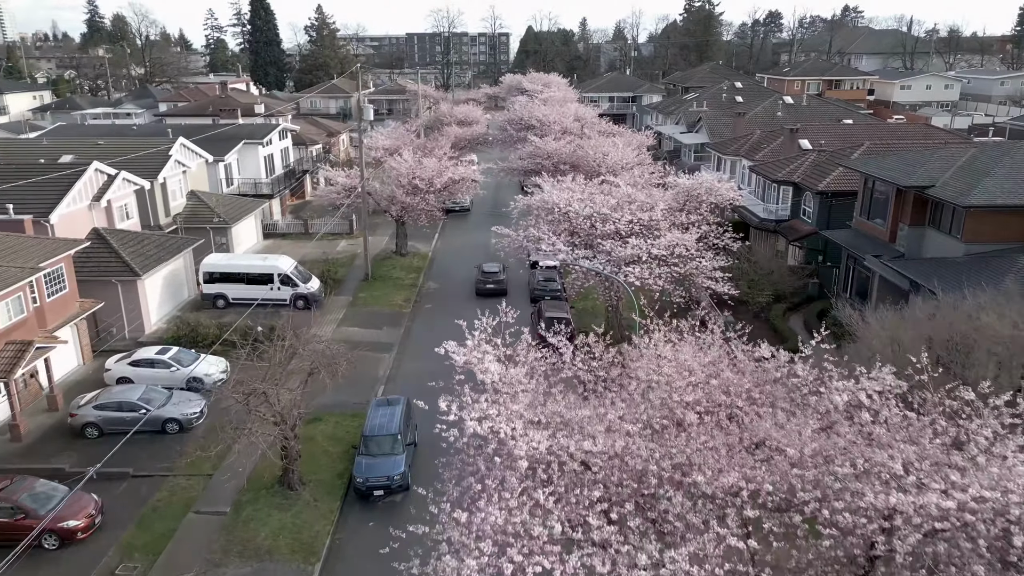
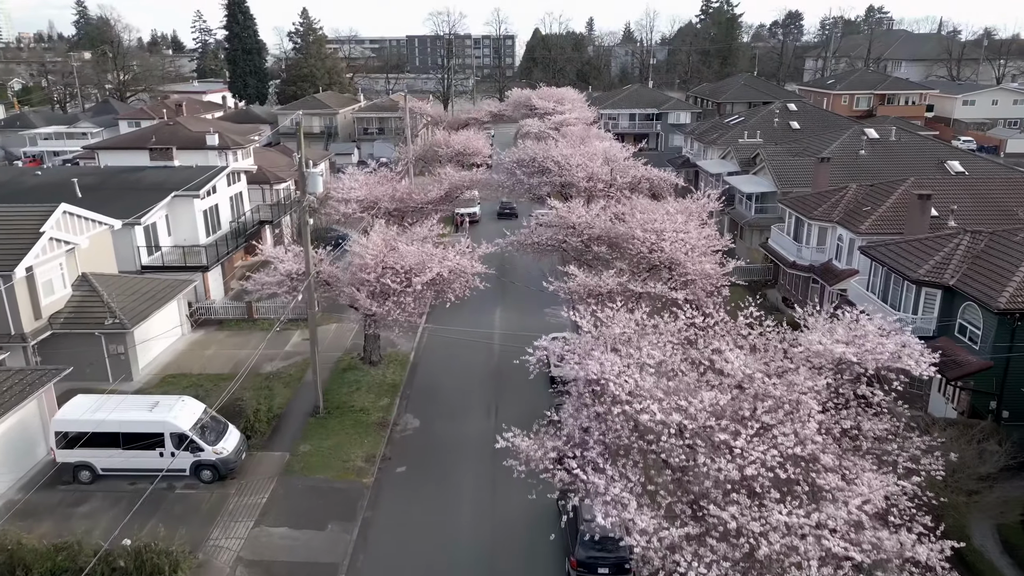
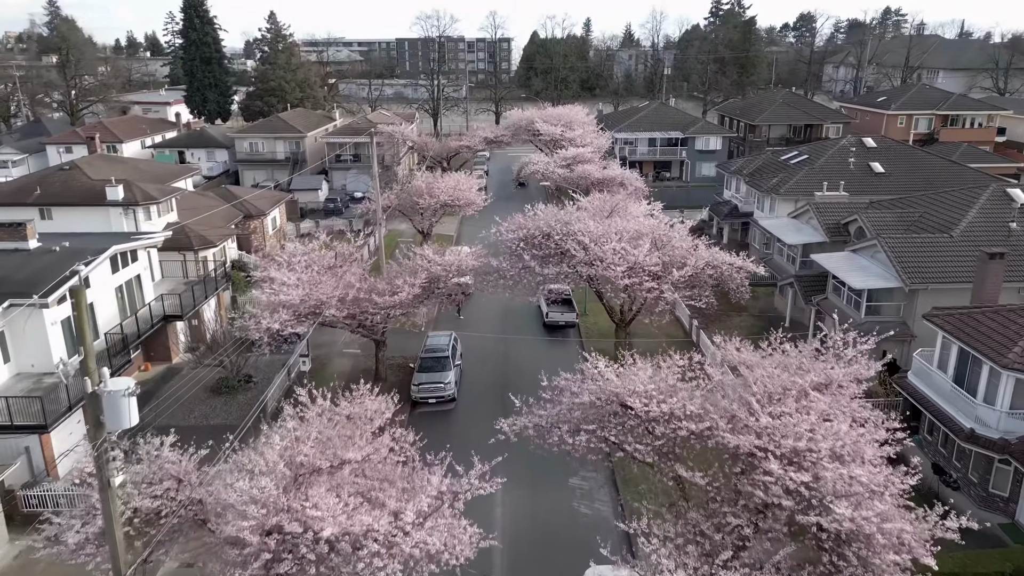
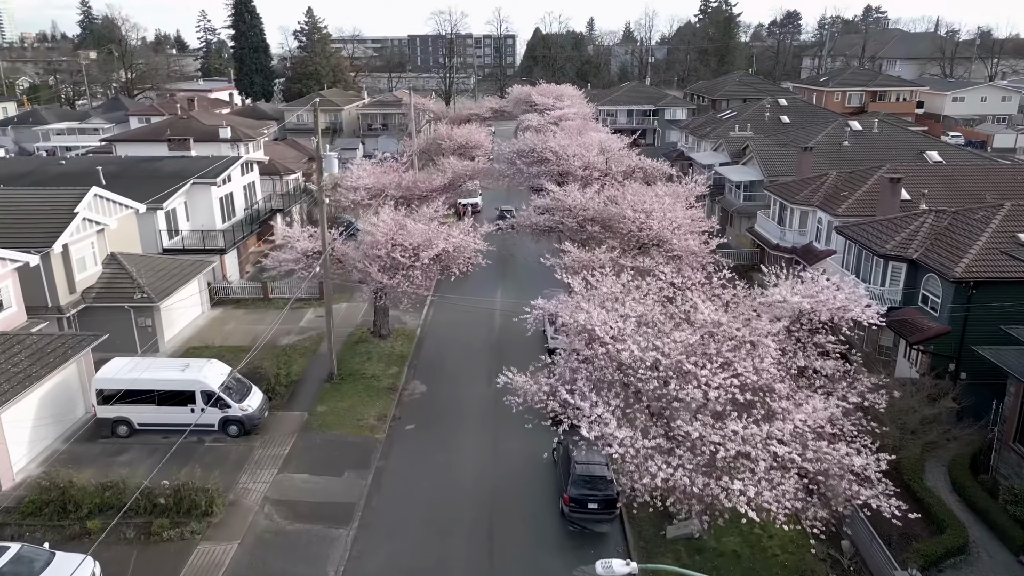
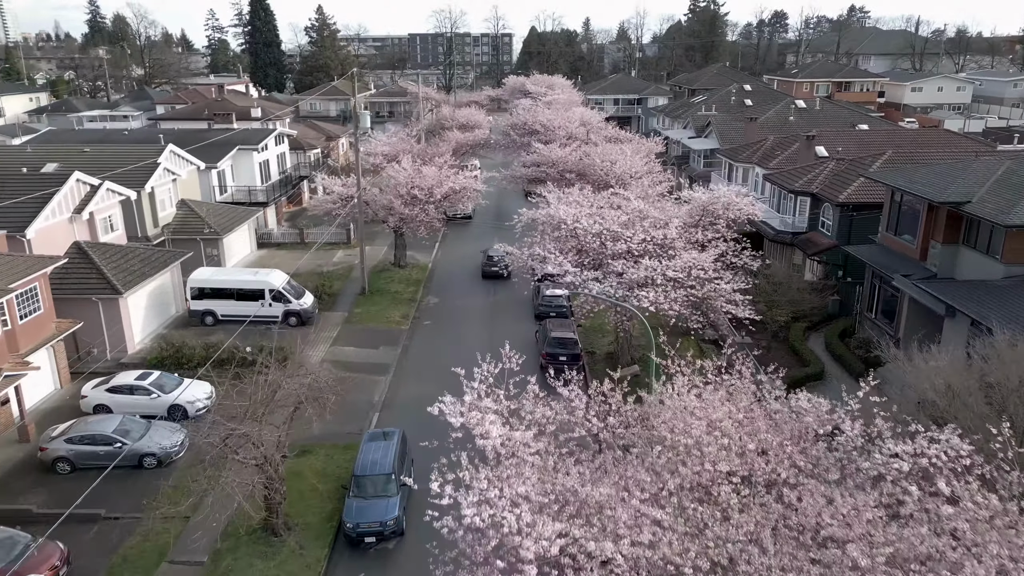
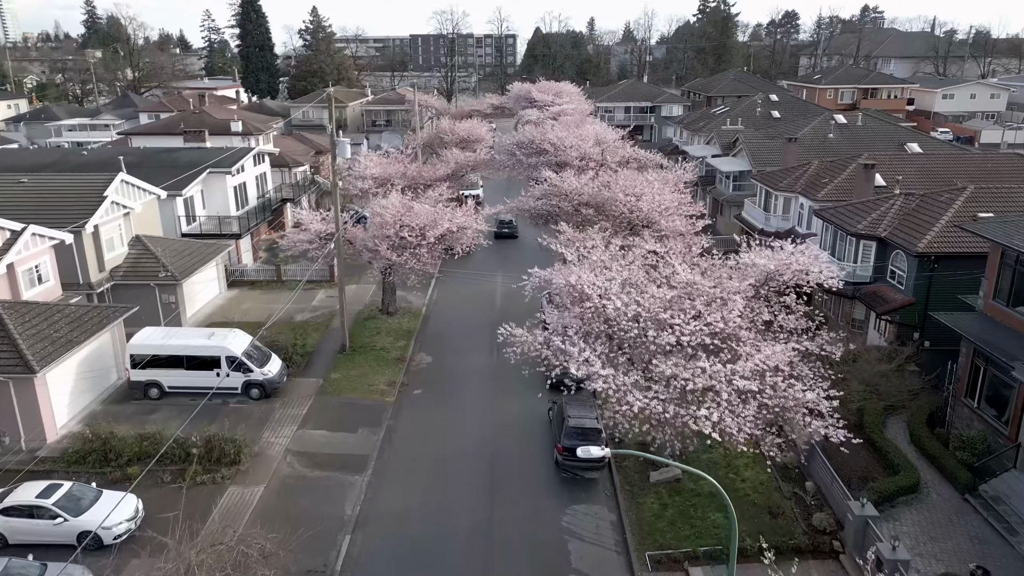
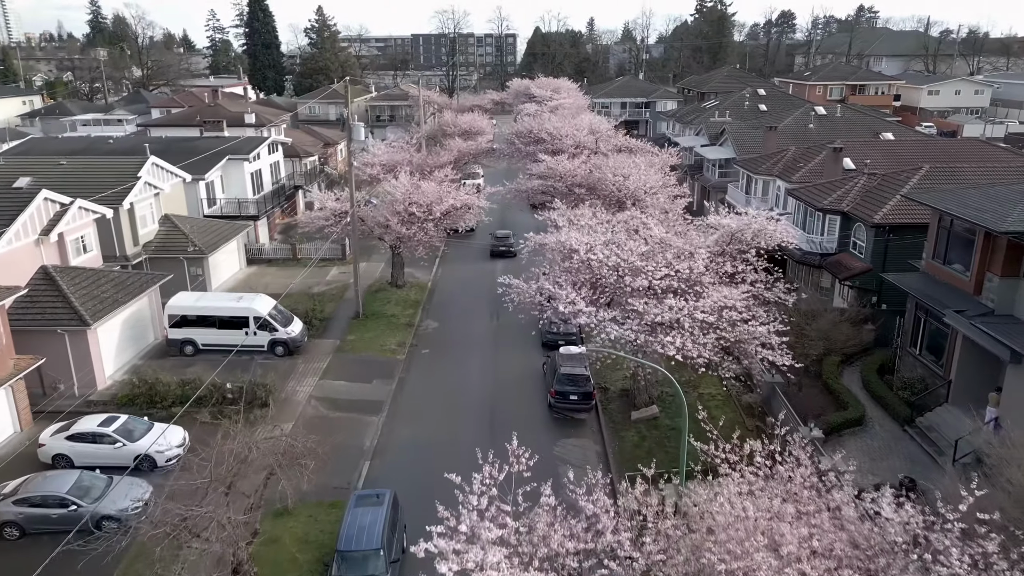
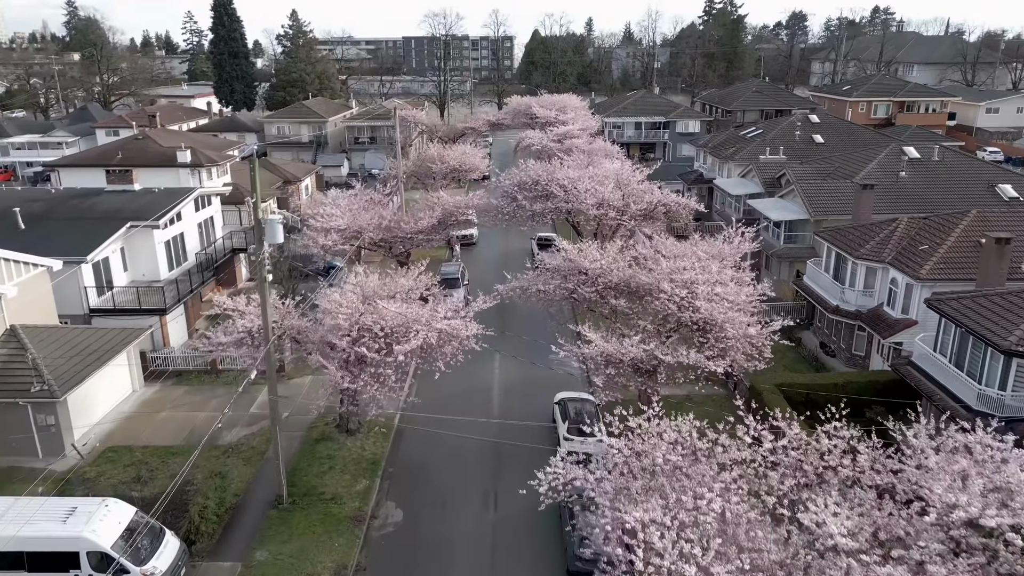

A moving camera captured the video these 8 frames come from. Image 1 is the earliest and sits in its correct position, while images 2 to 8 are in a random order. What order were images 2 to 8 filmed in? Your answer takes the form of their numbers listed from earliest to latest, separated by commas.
5, 7, 6, 4, 2, 8, 3
